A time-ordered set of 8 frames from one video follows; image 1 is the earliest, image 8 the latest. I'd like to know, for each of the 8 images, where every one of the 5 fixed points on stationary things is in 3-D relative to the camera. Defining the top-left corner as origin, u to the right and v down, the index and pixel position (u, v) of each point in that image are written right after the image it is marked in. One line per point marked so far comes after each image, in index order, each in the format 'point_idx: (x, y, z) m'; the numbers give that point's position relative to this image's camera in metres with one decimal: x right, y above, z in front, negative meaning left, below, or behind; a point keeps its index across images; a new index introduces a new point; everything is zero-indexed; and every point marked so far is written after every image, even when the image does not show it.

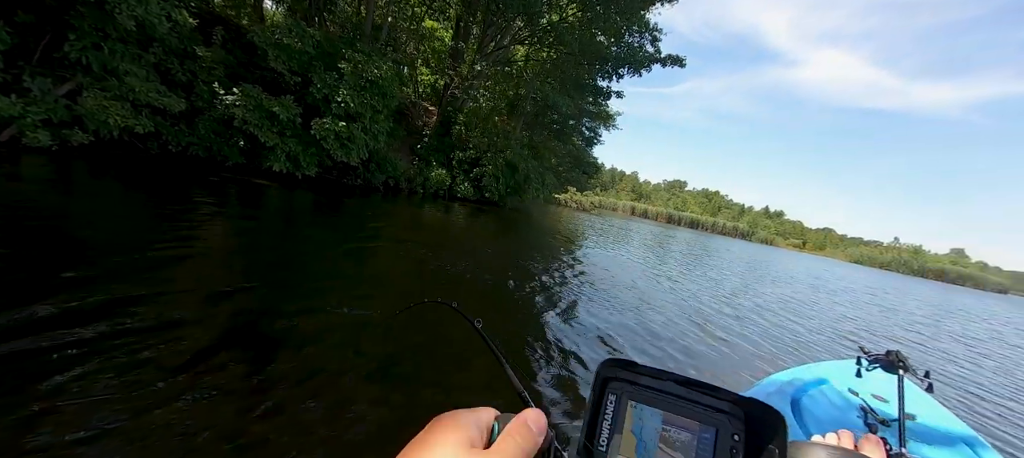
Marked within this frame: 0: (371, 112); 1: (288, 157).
0: (-4.0, +3.3, +10.4) m
1: (-5.6, +1.8, +9.3) m
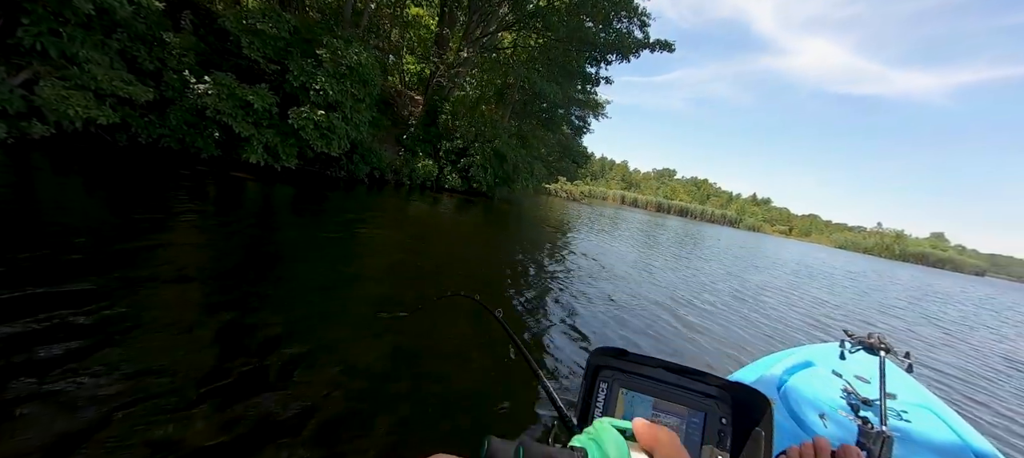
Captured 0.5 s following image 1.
0: (-4.3, +3.4, +10.0) m
1: (-5.9, +1.9, +9.0) m
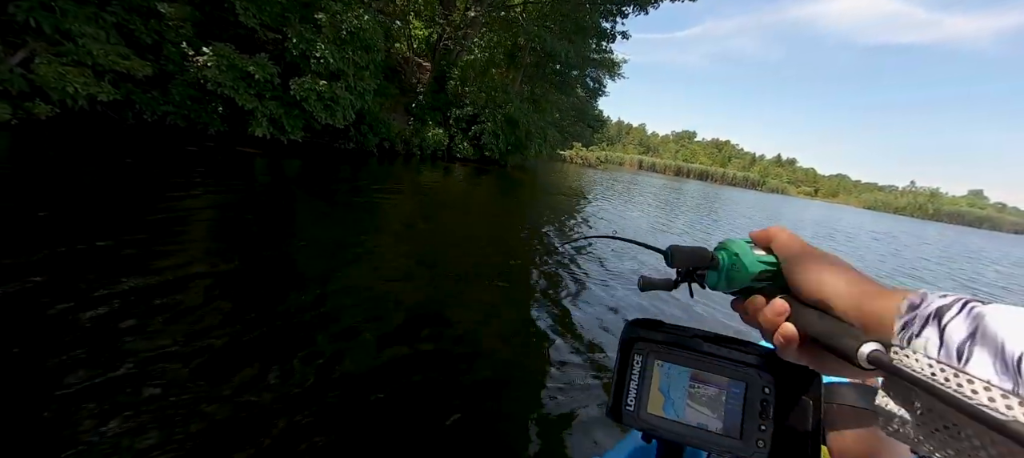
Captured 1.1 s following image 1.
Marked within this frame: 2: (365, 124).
0: (-4.1, +4.1, +9.7) m
1: (-5.6, +2.5, +8.8) m
2: (-4.9, +3.5, +12.5) m
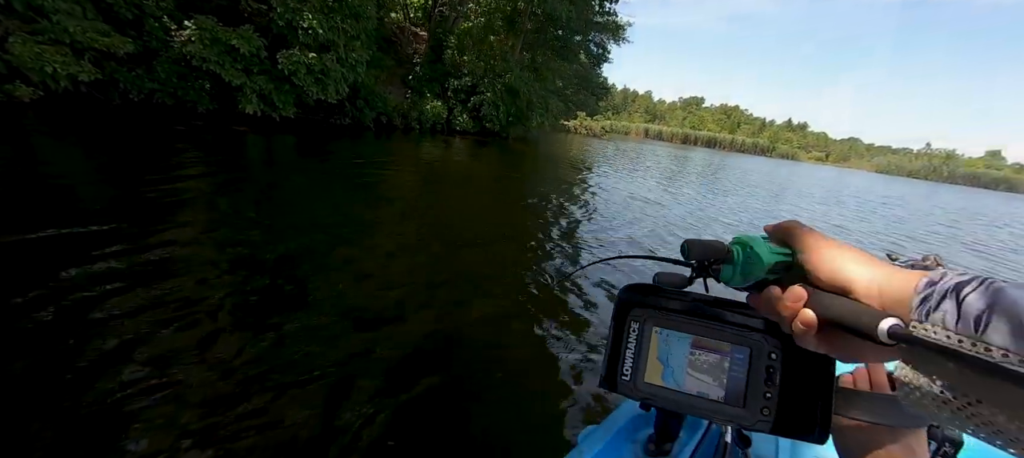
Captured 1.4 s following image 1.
0: (-4.1, +4.7, +9.2) m
1: (-5.7, +3.0, +8.5) m
2: (-4.9, +4.2, +12.1) m
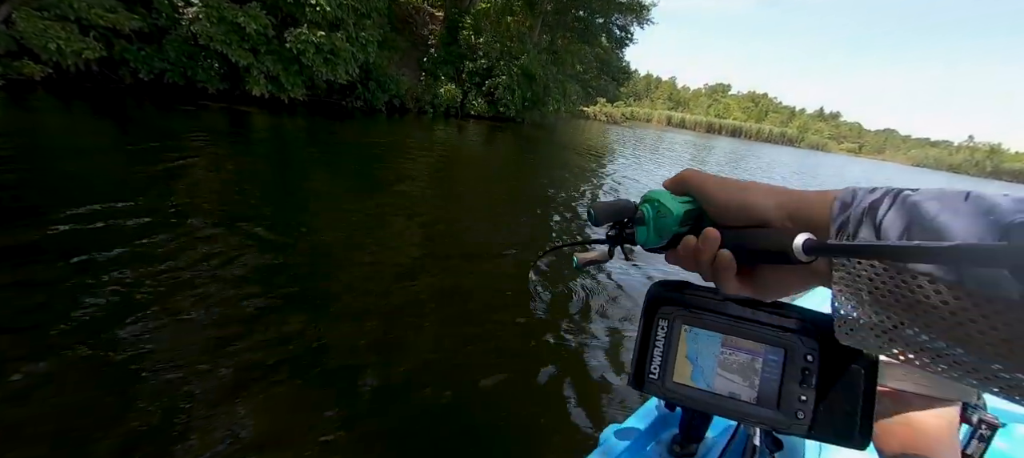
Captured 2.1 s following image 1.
0: (-3.7, +5.0, +8.9) m
1: (-5.4, +3.3, +8.3) m
2: (-4.4, +4.7, +11.9) m
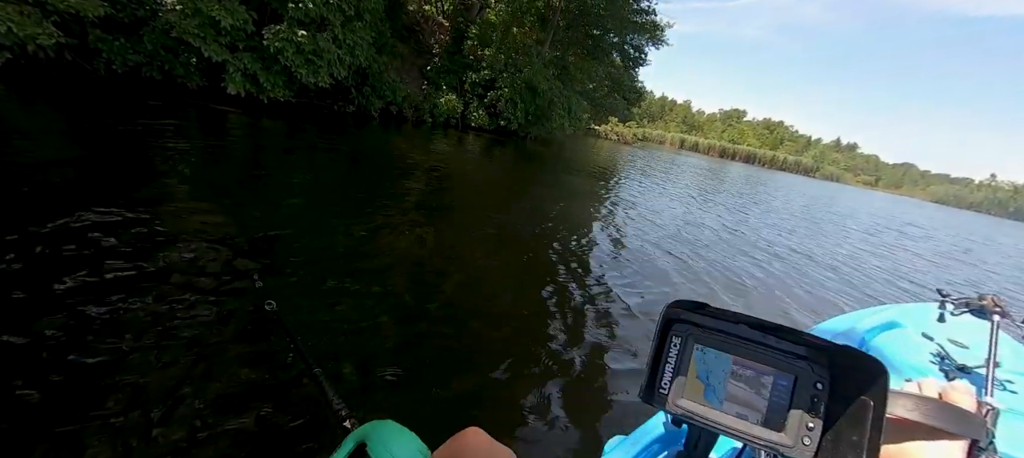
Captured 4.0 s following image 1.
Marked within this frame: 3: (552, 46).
0: (-3.7, +4.8, +8.5) m
1: (-5.4, +3.2, +7.9) m
2: (-4.3, +4.4, +11.5) m
3: (+2.0, +9.1, +18.7) m
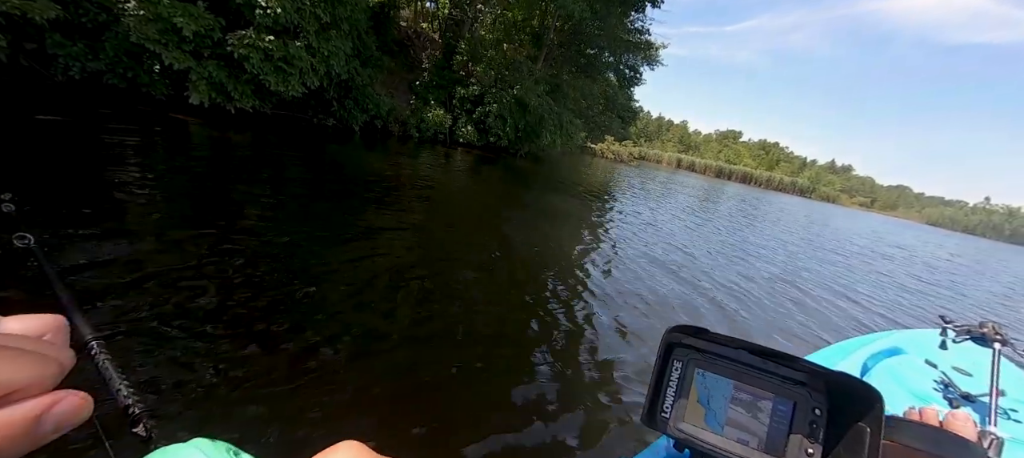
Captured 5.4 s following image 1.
0: (-4.1, +4.4, +8.2) m
1: (-5.8, +2.8, +7.5) m
2: (-4.7, +3.8, +11.1) m
3: (+1.7, +8.2, +18.6) m
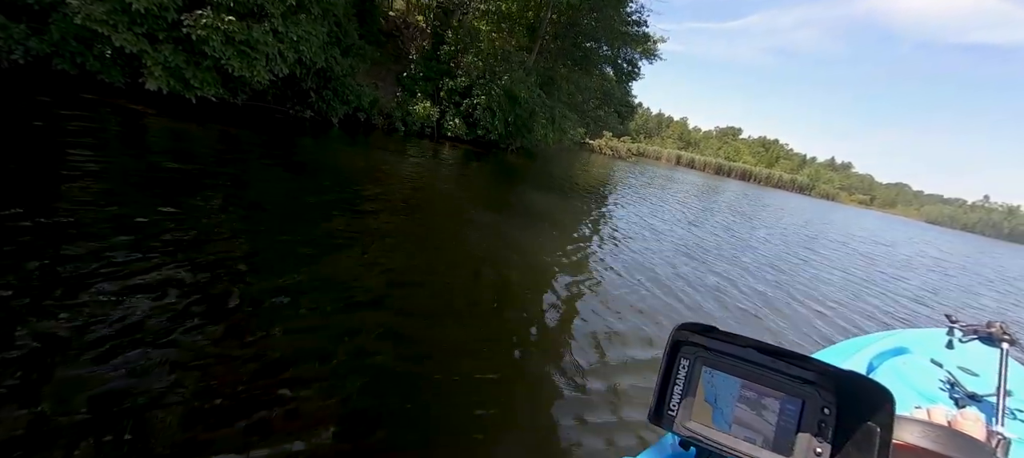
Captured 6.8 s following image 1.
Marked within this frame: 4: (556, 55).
0: (-4.4, +4.4, +7.7) m
1: (-6.1, +2.9, +7.0) m
2: (-5.0, +3.9, +10.6) m
3: (+1.3, +8.3, +18.1) m
4: (+2.2, +8.4, +18.2) m
